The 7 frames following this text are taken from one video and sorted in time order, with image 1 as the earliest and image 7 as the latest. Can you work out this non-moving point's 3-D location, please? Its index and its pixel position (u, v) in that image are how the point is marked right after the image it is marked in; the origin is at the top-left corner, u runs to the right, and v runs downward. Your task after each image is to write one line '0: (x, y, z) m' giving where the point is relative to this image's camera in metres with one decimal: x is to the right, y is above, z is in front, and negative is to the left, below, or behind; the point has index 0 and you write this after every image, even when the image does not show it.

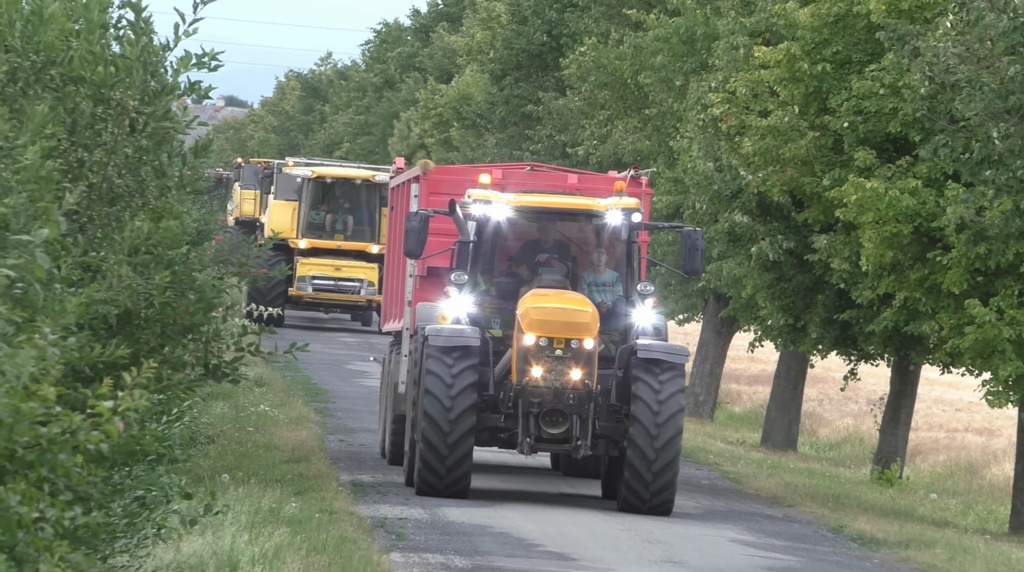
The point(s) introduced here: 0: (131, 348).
0: (-1.9, -0.3, +10.6) m
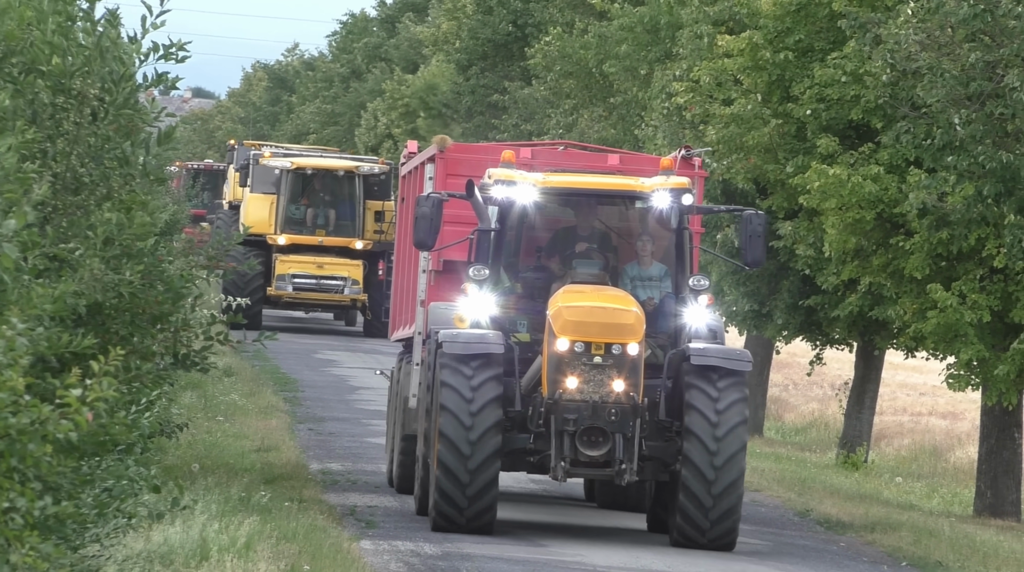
0: (-2.1, -0.3, +10.7) m
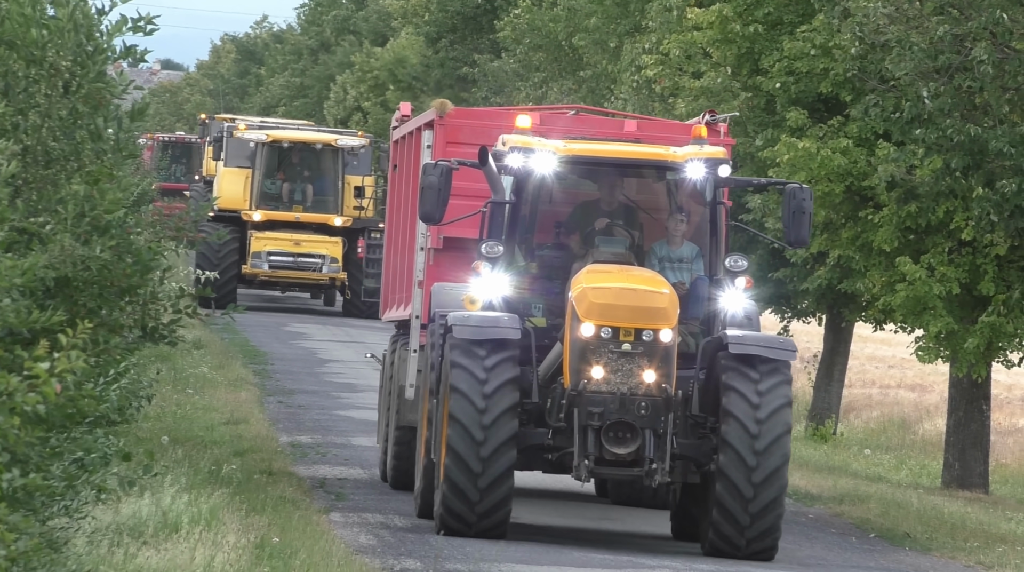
0: (-2.3, -0.1, +10.7) m
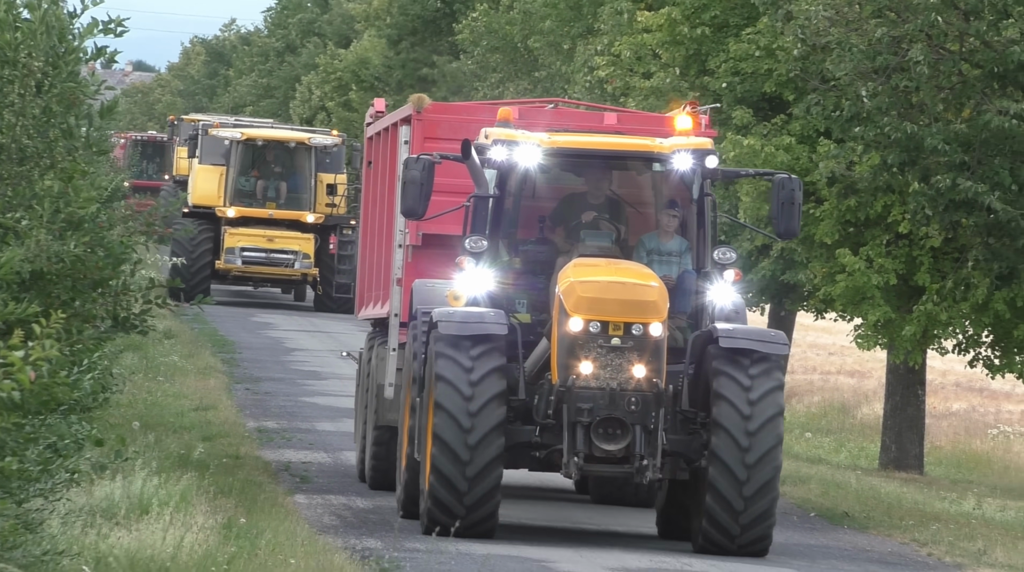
0: (-2.5, -0.1, +11.2) m
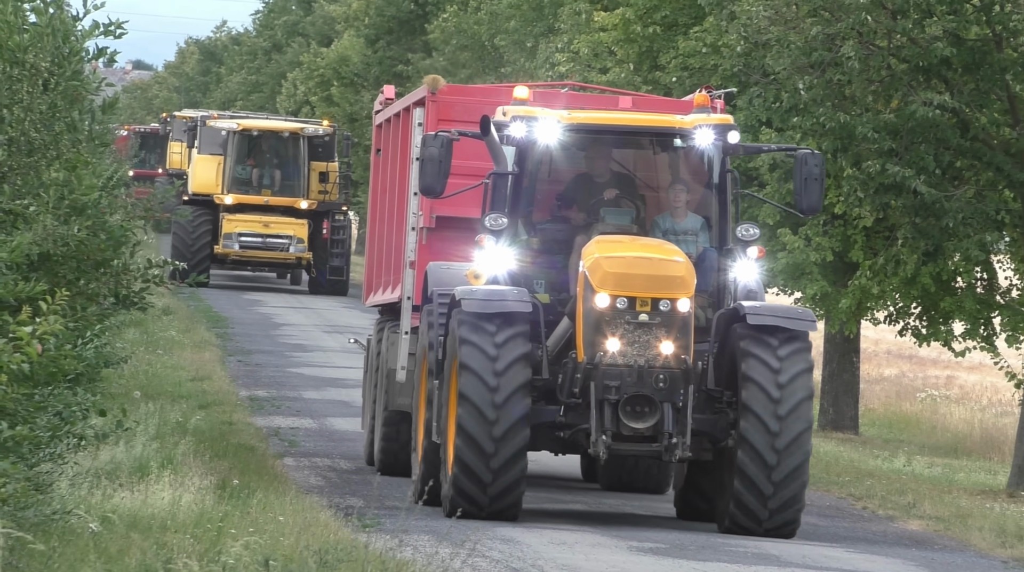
0: (-2.7, 0.0, +12.4) m
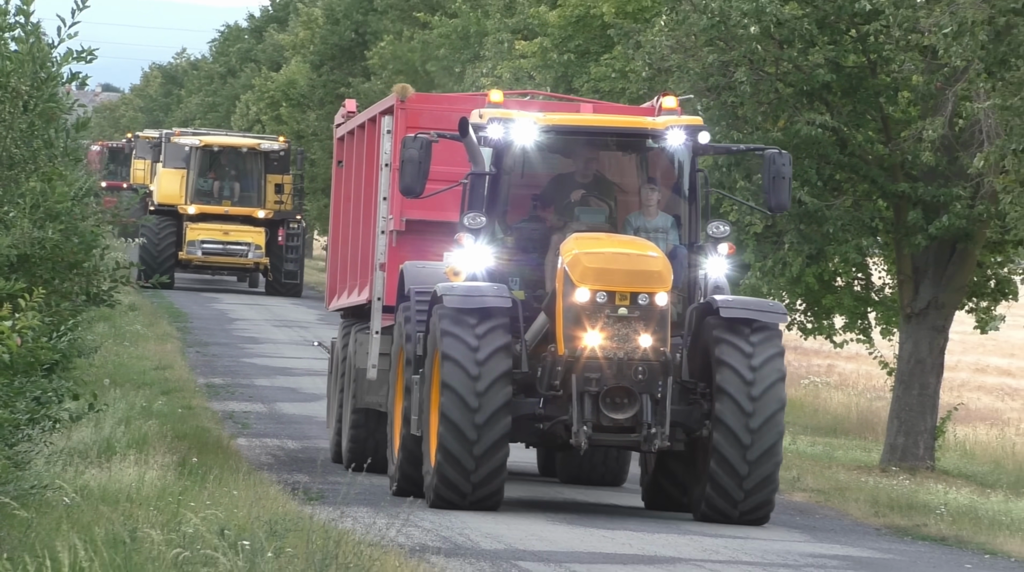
0: (-3.2, 0.0, +14.0) m
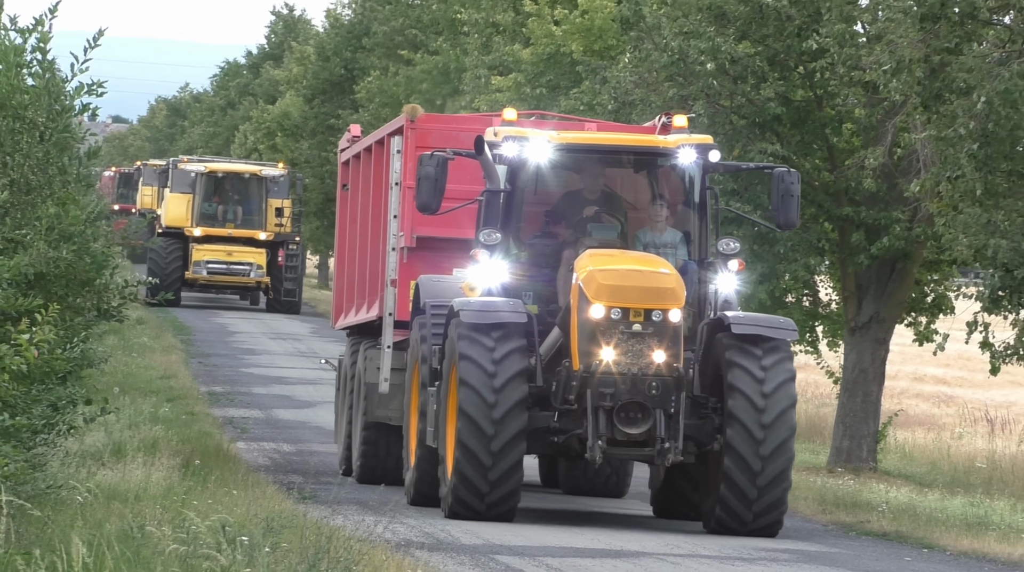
0: (-3.4, -0.1, +15.4) m
